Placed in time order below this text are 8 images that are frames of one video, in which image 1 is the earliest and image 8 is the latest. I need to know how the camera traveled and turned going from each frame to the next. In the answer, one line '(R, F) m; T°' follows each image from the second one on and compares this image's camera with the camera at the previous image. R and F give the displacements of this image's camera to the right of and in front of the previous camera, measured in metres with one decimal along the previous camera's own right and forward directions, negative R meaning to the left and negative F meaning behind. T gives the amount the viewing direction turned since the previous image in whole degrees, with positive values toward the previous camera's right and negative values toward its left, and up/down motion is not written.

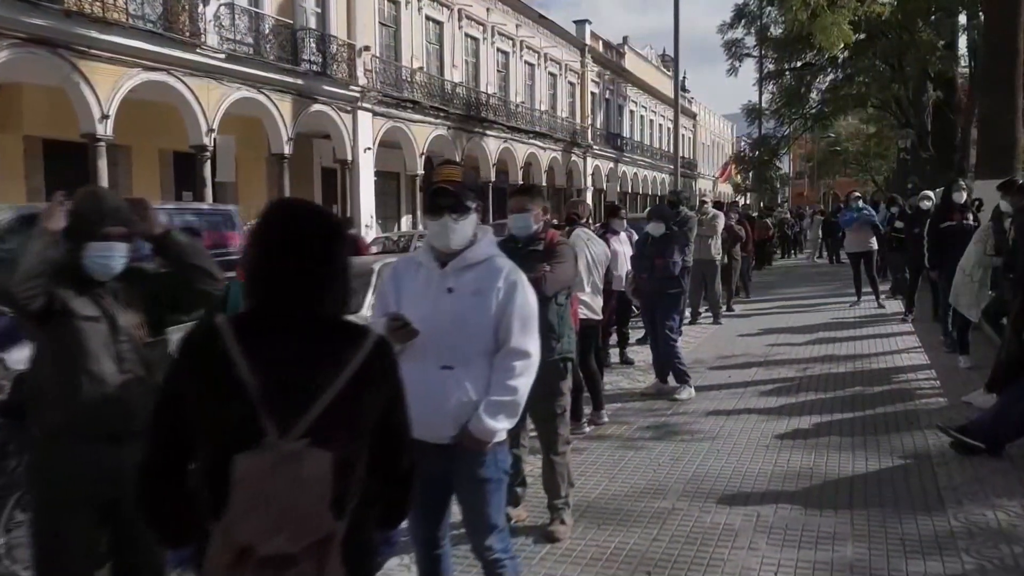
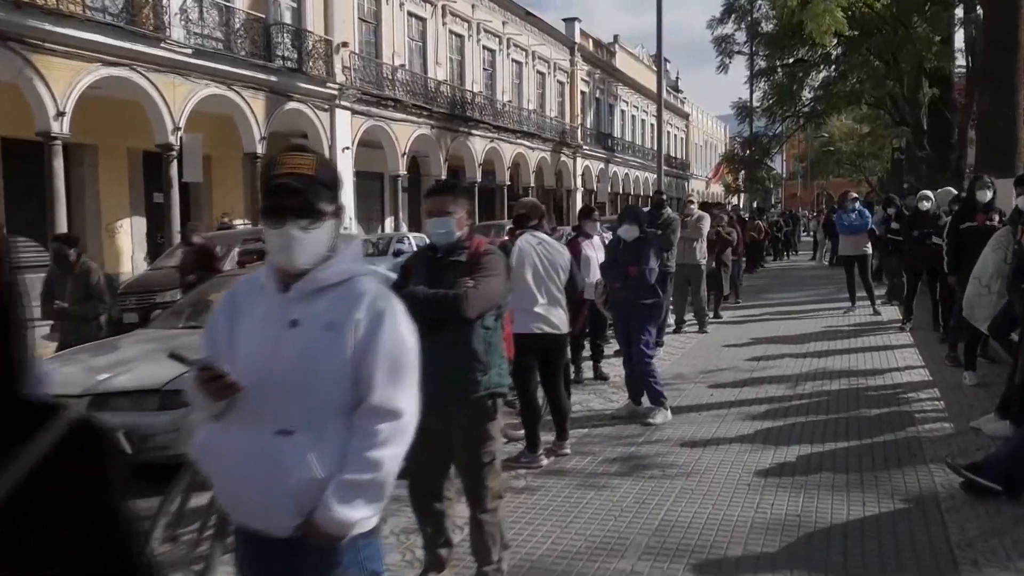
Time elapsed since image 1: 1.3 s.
(+0.3, +0.9) m; 0°
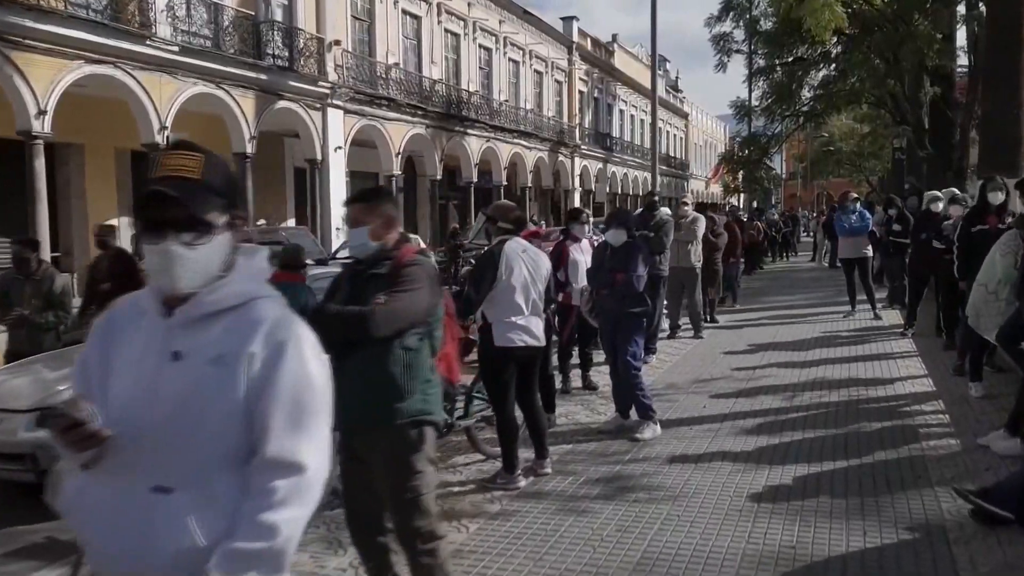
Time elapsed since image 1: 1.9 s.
(+0.2, +0.4) m; 0°
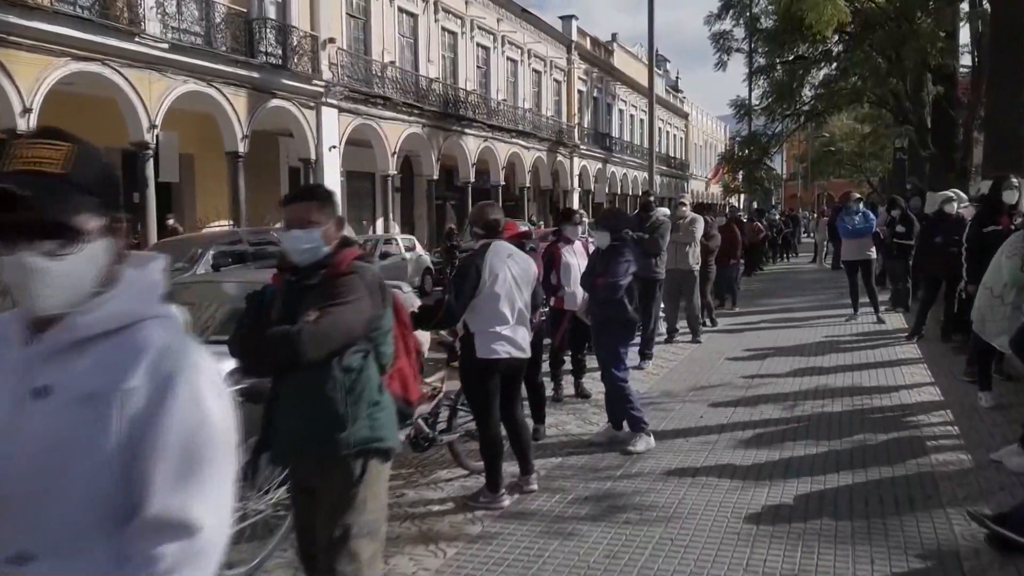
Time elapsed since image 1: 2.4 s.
(+0.1, +0.4) m; 0°
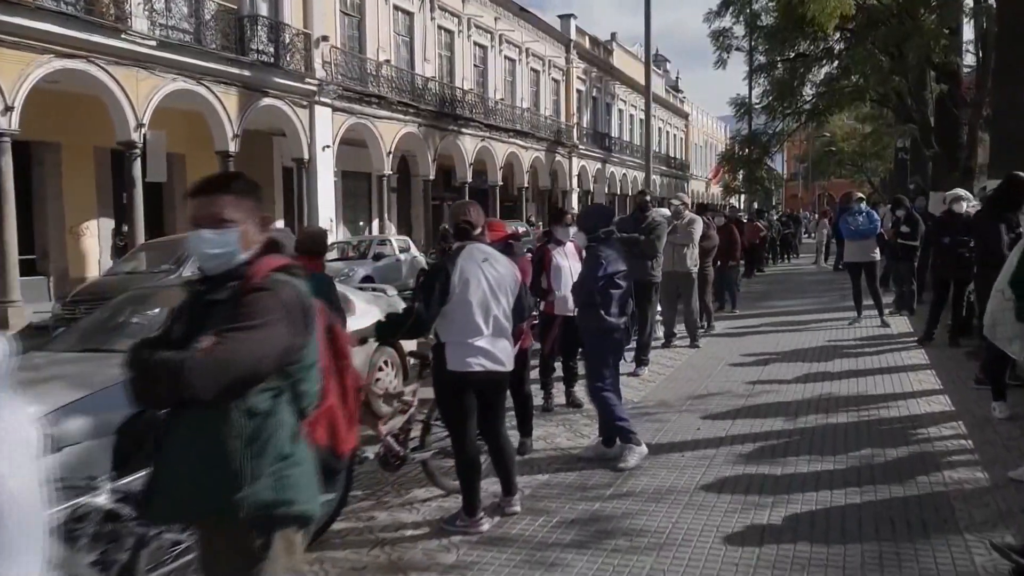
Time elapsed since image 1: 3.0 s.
(+0.1, +0.4) m; 0°
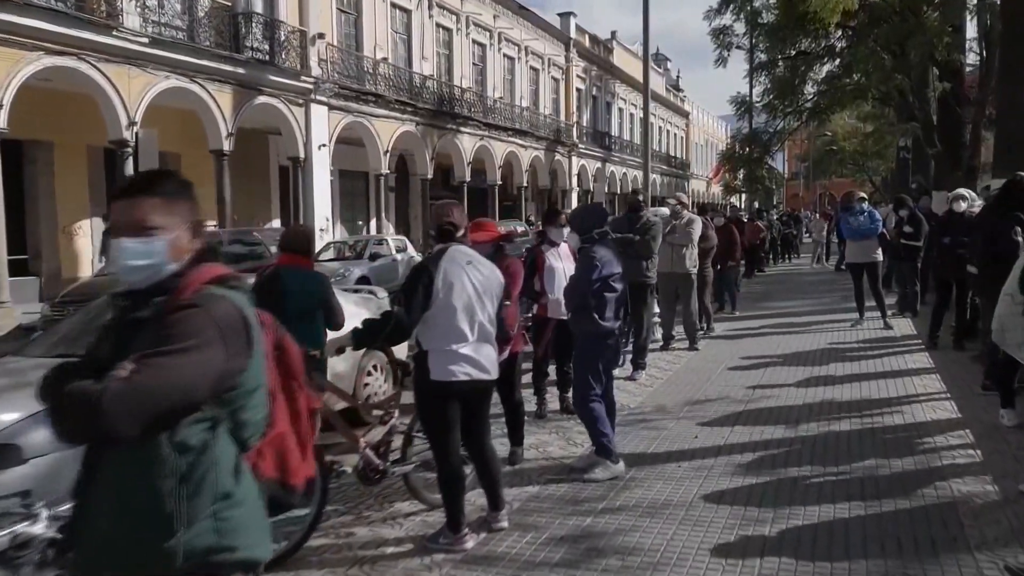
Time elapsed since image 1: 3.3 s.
(+0.1, +0.3) m; 0°
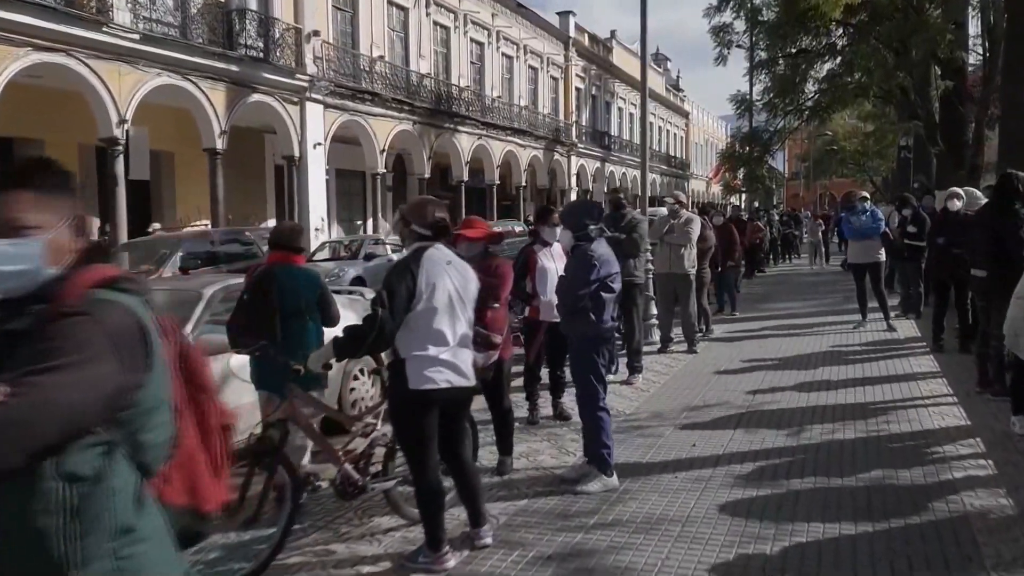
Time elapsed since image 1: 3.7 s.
(+0.1, +0.3) m; 0°
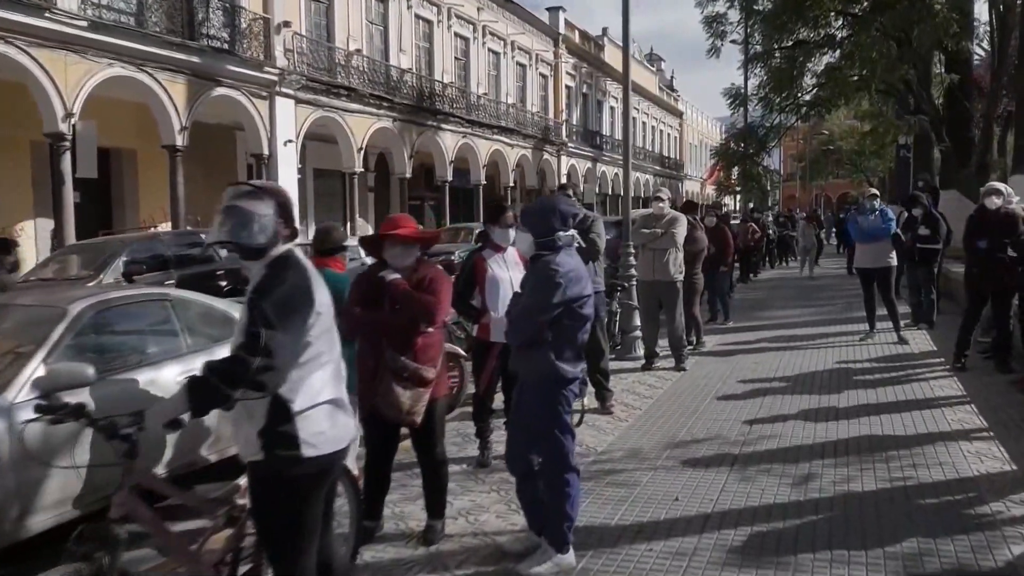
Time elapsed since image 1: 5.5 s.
(+0.4, +1.3) m; 0°
